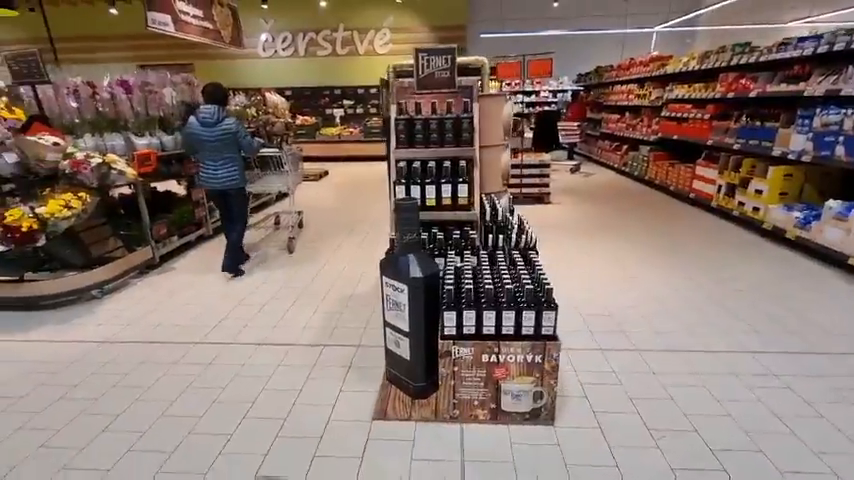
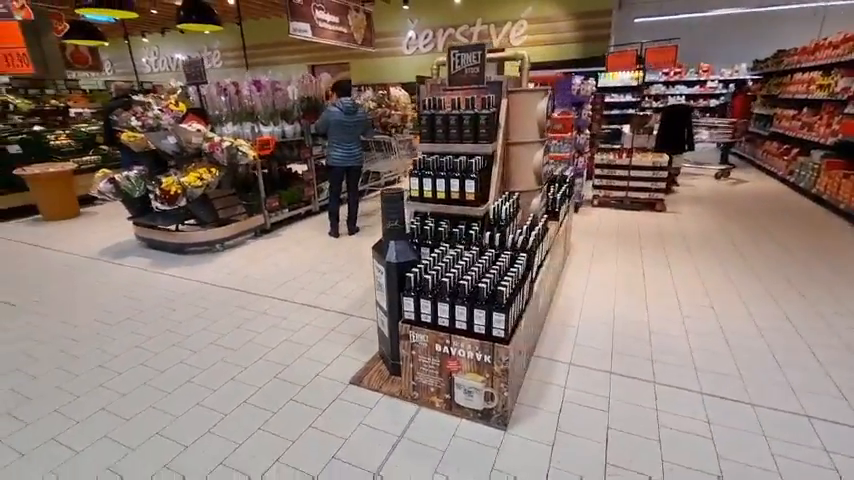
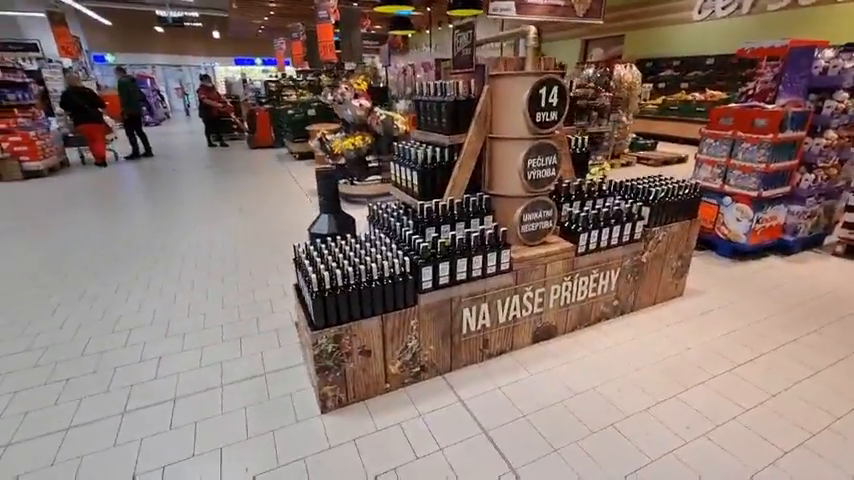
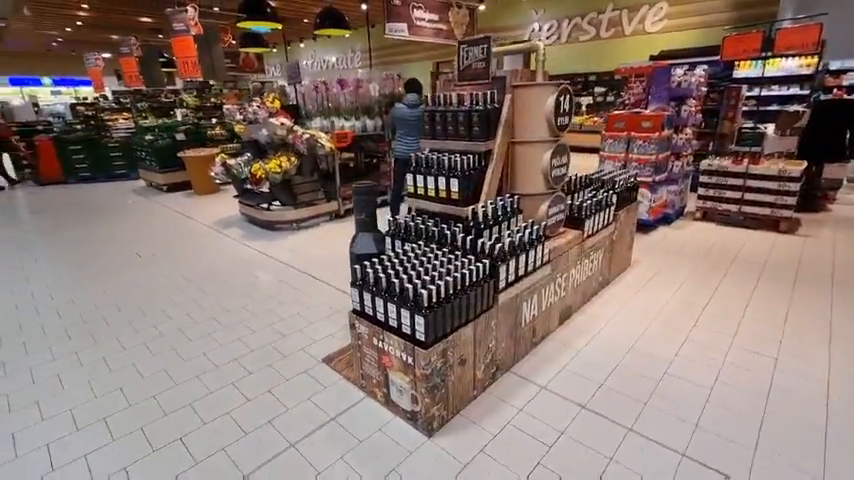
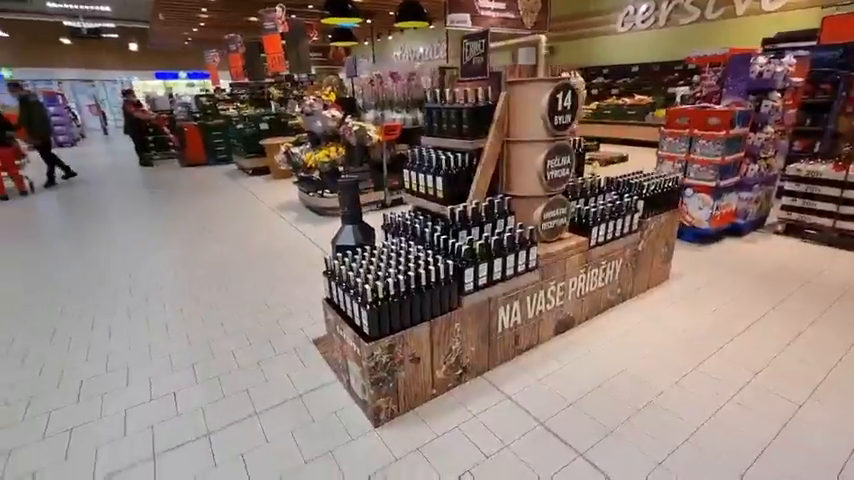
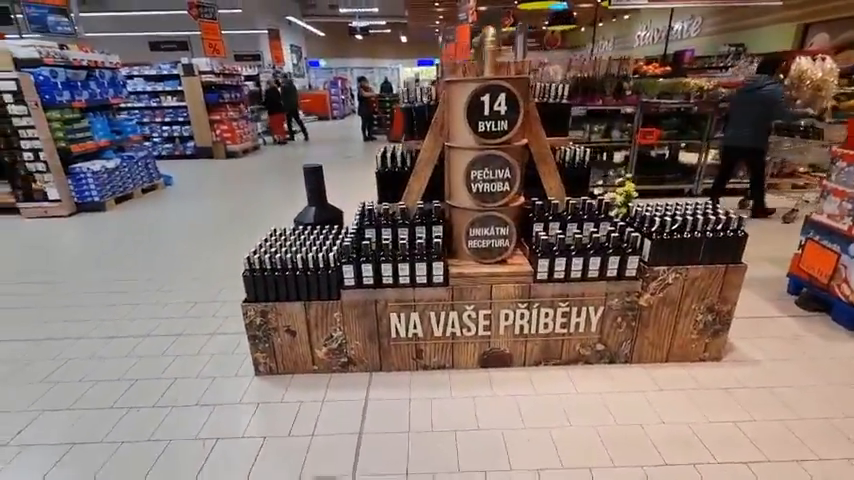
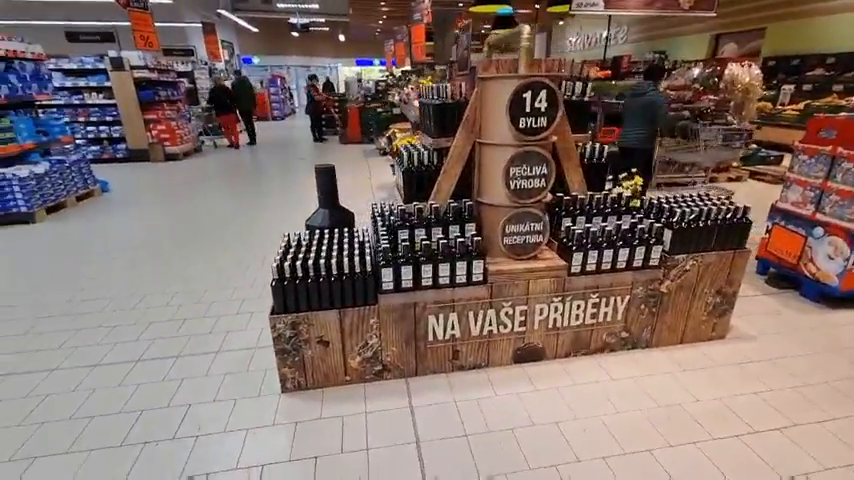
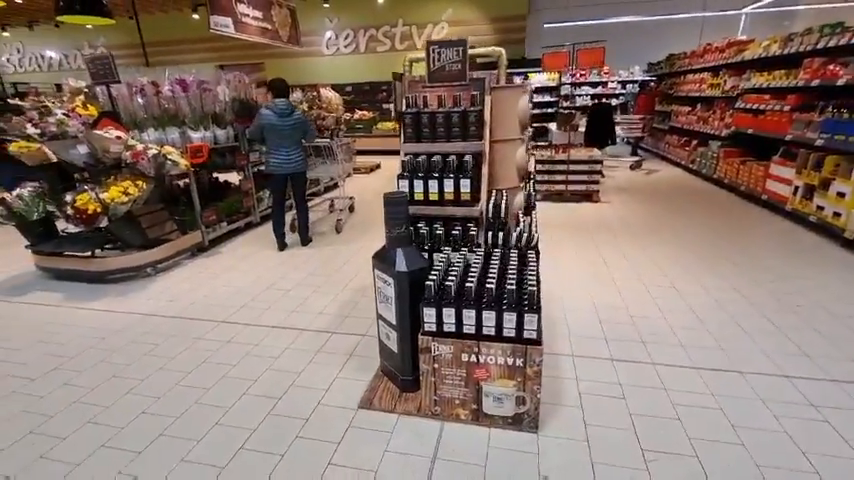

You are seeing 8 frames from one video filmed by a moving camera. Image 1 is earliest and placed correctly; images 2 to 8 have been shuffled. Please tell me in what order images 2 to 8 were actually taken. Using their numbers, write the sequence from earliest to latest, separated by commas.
8, 2, 4, 5, 3, 7, 6
